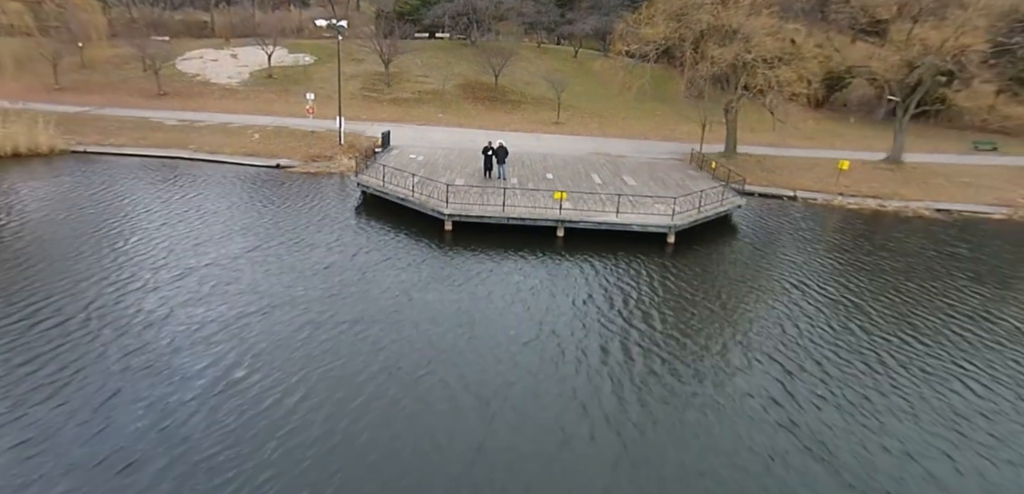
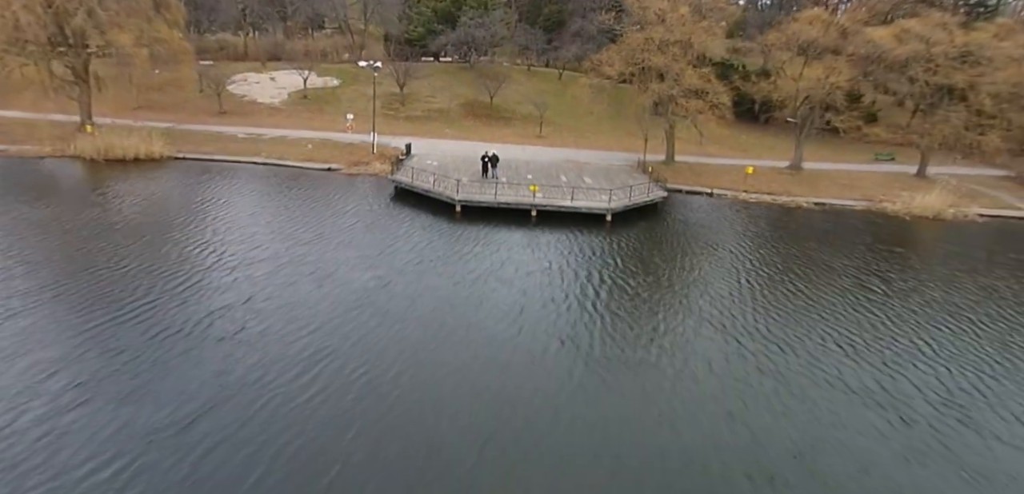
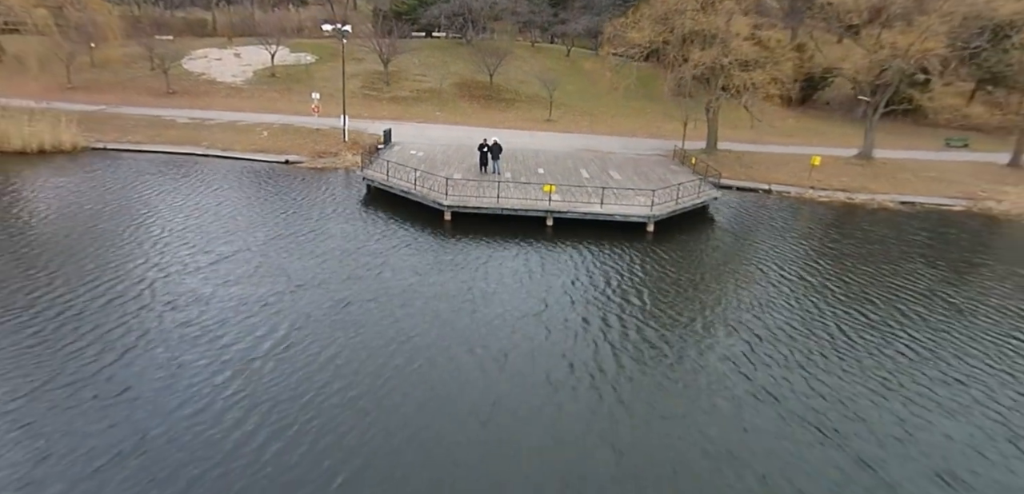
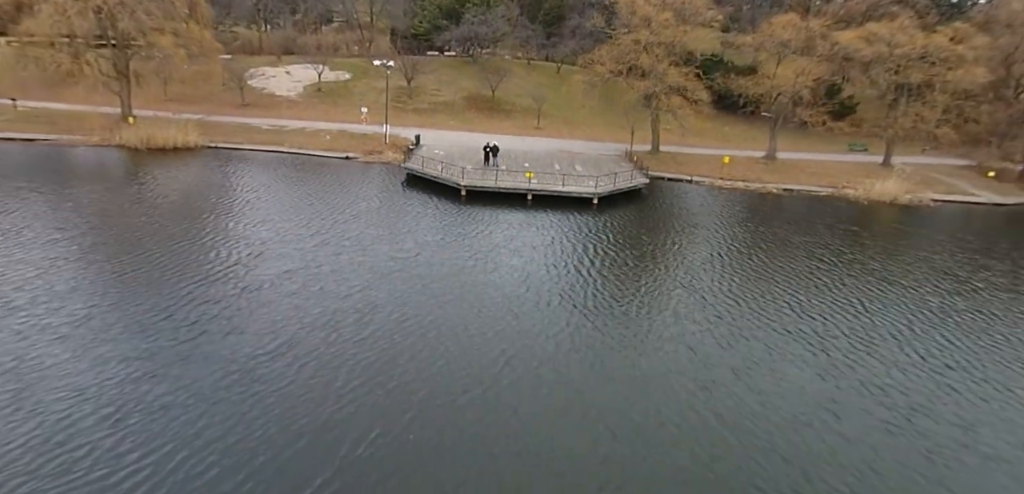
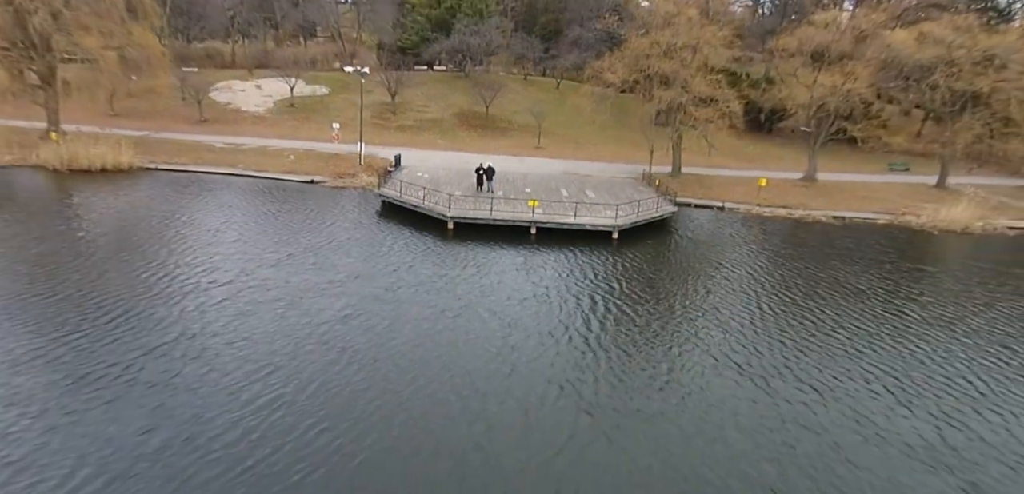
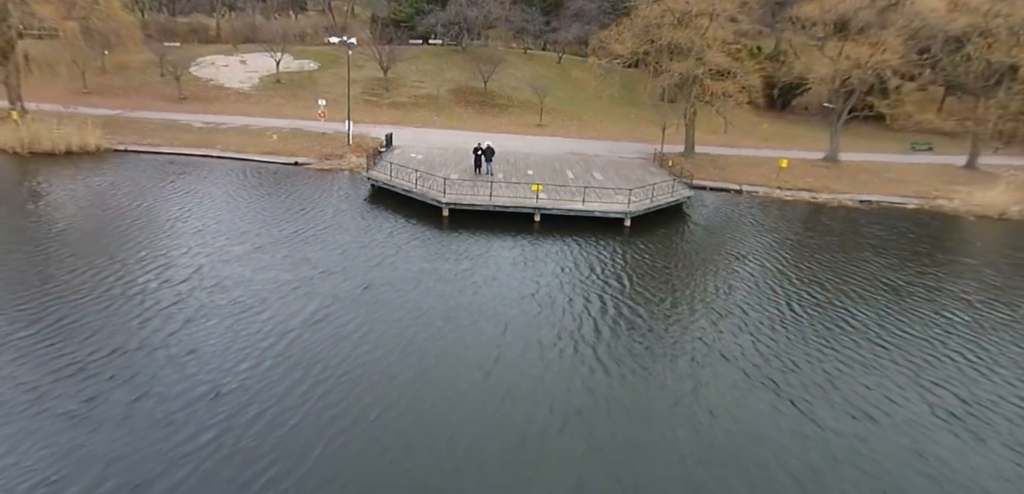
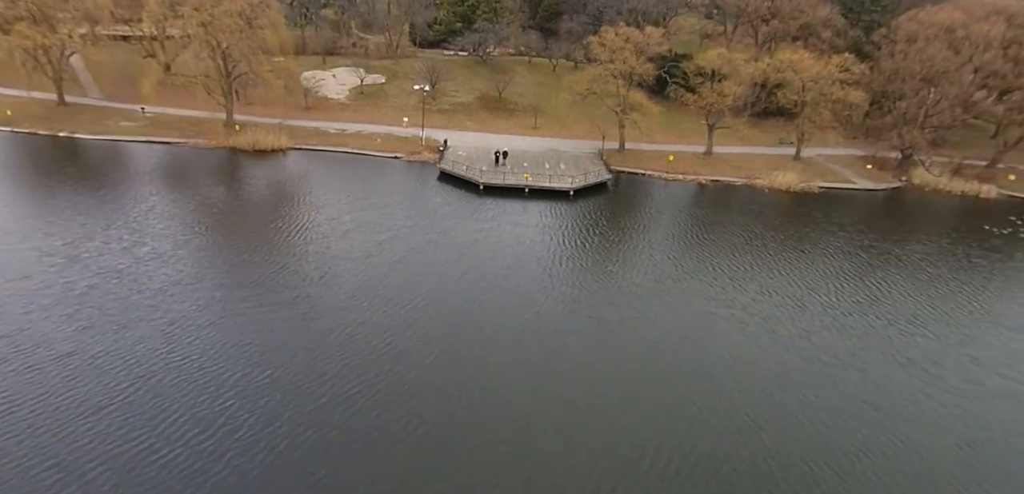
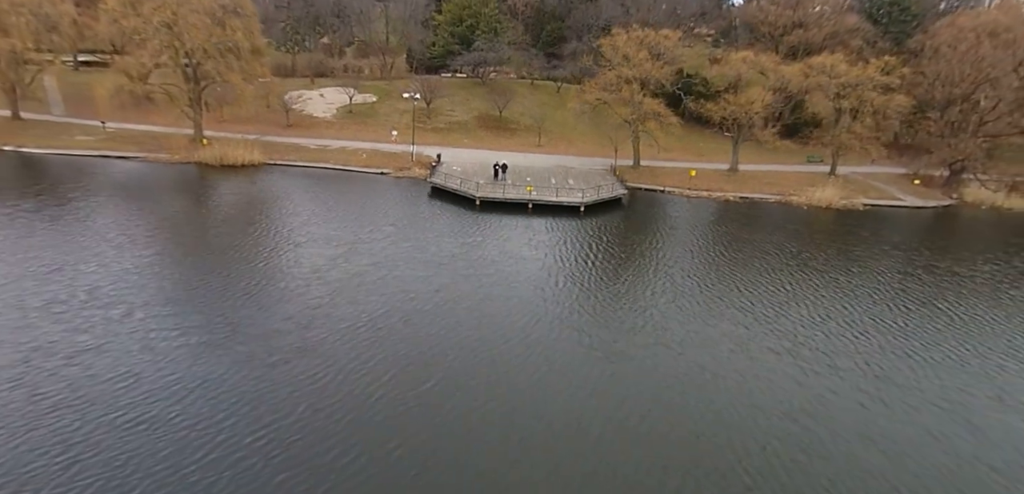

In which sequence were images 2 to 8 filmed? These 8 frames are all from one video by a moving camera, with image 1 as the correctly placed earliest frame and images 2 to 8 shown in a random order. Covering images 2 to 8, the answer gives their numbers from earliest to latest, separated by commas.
3, 6, 5, 2, 4, 8, 7
